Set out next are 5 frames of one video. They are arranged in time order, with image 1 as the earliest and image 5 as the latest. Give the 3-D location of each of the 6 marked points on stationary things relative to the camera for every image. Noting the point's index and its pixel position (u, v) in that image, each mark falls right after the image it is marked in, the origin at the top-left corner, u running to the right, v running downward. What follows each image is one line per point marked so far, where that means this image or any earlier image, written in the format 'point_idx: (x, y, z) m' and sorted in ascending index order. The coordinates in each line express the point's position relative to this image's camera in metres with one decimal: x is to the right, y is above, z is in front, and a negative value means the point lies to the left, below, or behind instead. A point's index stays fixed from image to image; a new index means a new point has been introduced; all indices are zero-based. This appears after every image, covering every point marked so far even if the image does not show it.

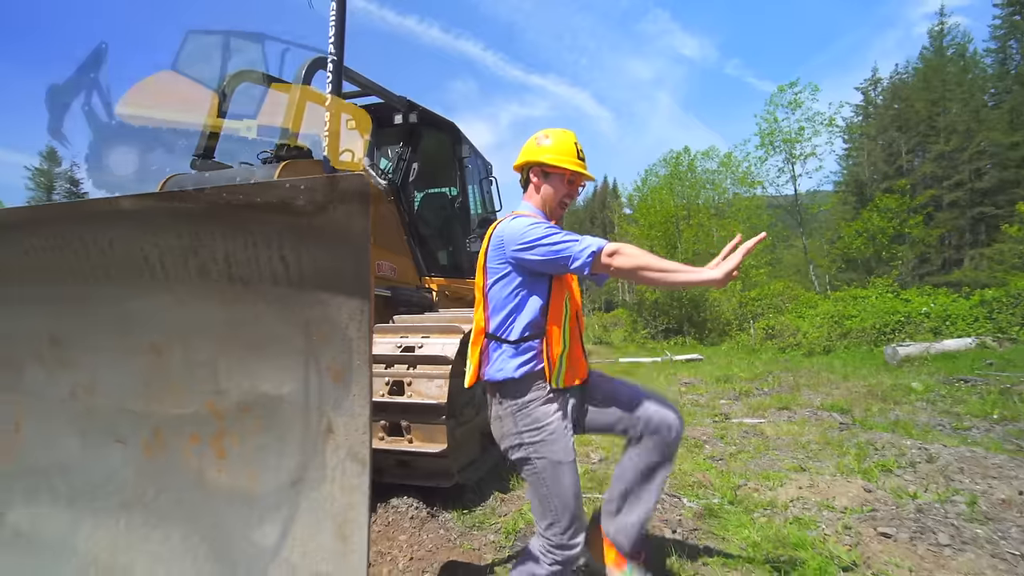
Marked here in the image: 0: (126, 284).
0: (-1.3, 0.0, +1.6) m
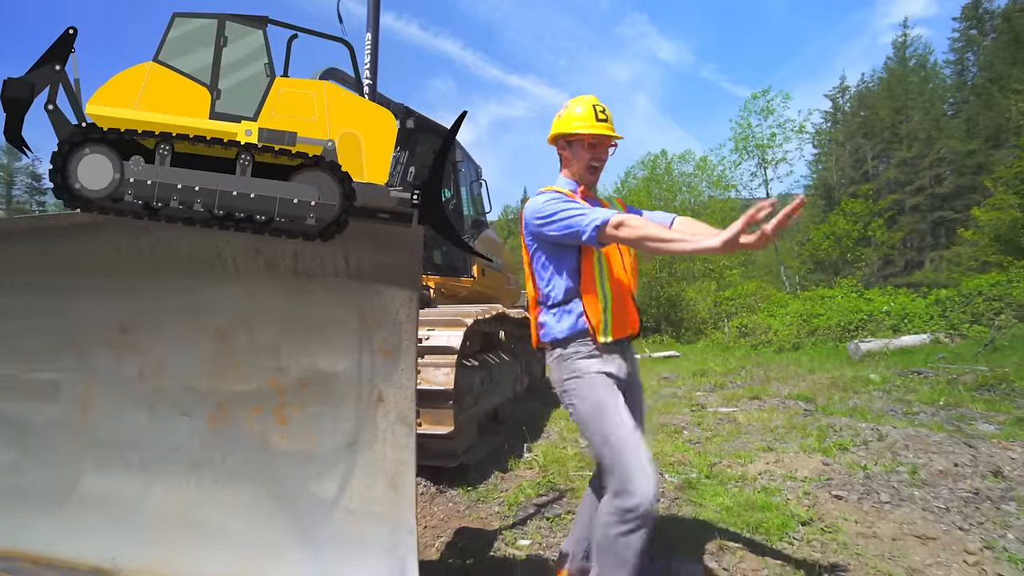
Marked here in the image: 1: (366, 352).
0: (-1.3, 0.0, +1.9) m
1: (-0.5, -0.2, +1.7) m
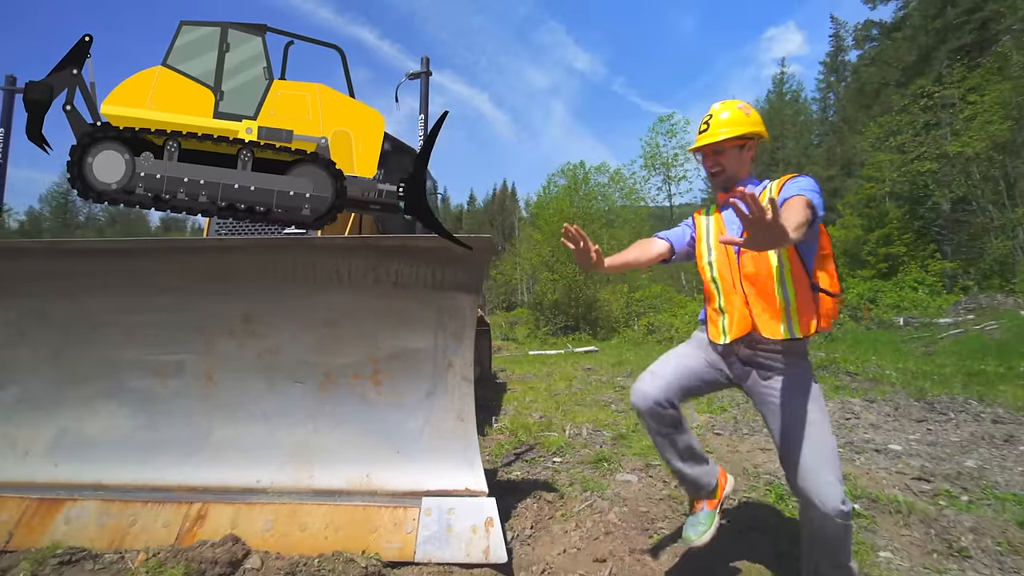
0: (-1.1, 0.0, +2.7) m
1: (-0.4, -0.3, +2.7) m
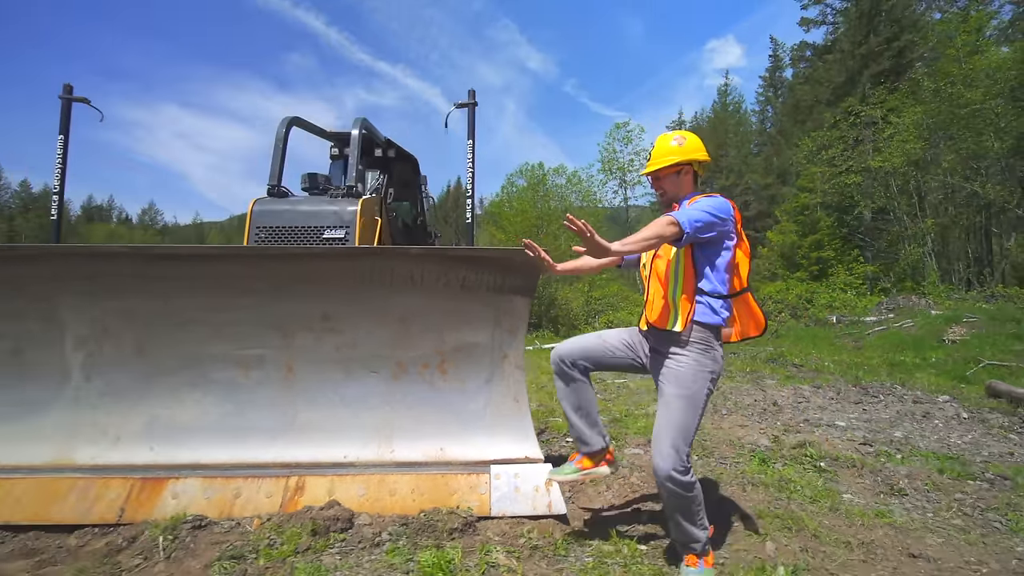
0: (-0.8, 0.0, +3.1) m
1: (-0.1, -0.3, +3.2) m
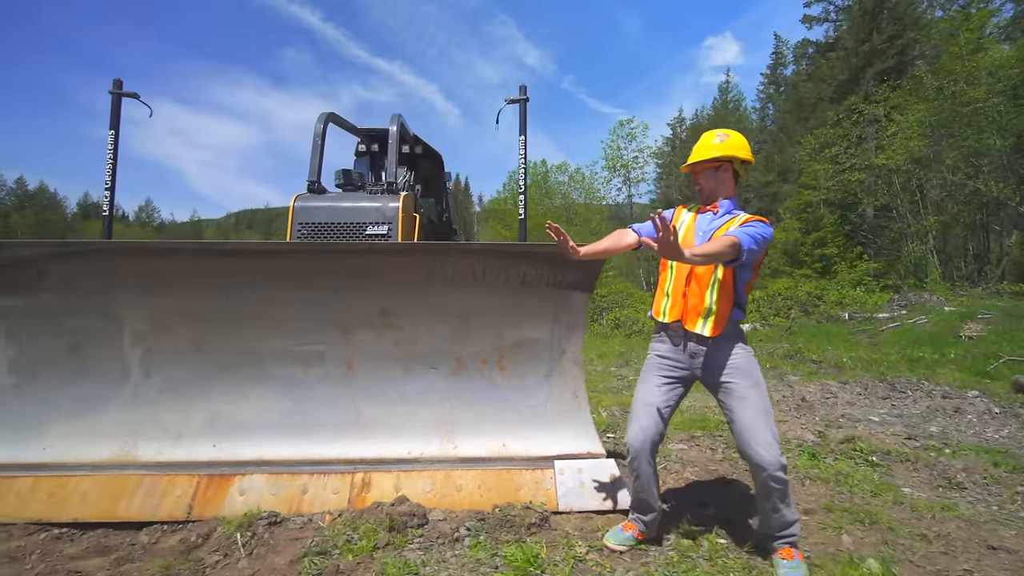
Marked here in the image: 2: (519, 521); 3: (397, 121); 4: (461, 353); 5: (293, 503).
0: (-0.4, 0.0, +3.1) m
1: (+0.3, -0.3, +3.2) m
2: (0.0, -1.2, +2.5) m
3: (-1.3, +1.8, +5.2) m
4: (-0.3, -0.4, +3.2) m
5: (-1.3, -1.3, +2.8) m
